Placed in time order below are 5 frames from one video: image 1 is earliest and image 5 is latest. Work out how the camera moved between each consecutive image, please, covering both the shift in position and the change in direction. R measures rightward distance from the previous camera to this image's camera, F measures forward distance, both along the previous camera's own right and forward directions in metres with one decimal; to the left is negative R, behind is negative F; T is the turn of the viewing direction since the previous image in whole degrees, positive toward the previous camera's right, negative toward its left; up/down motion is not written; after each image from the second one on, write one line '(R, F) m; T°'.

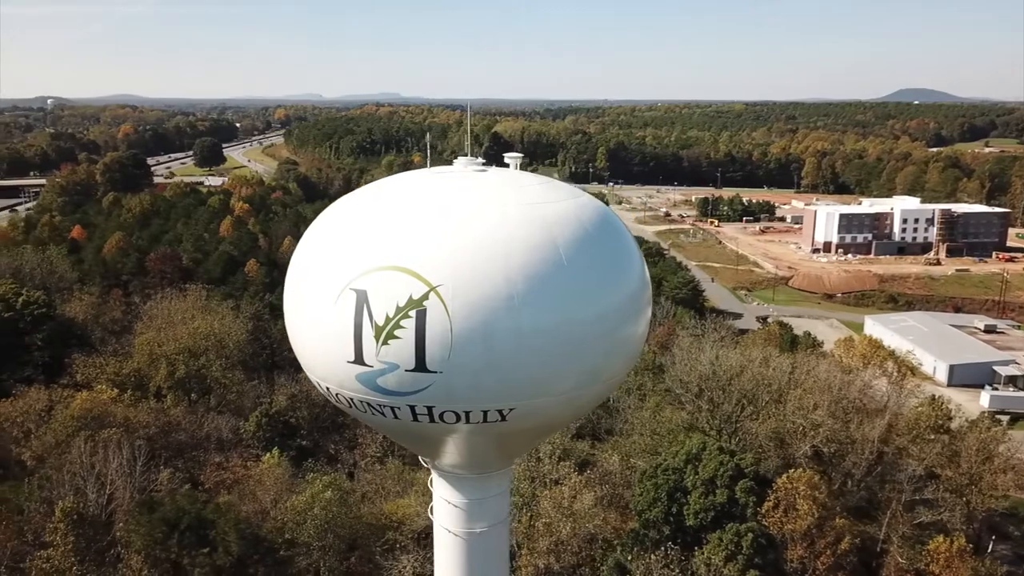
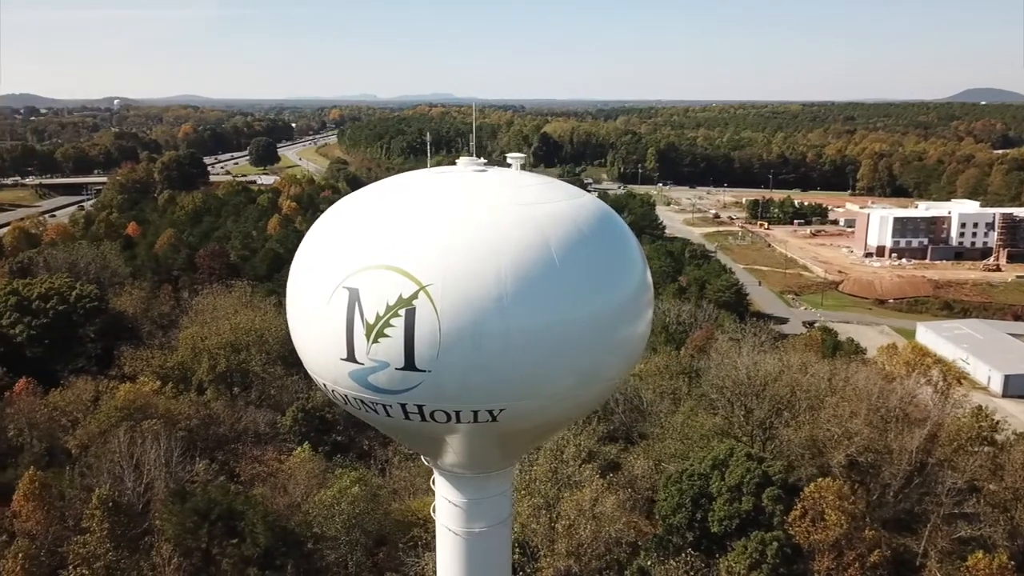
(+0.4, 0.0) m; -4°
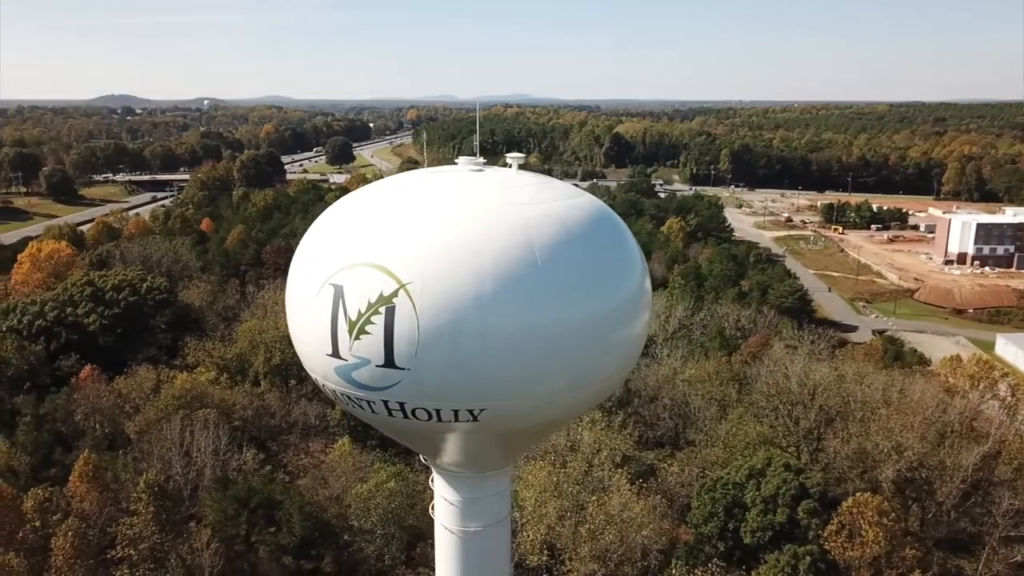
(+0.6, 0.0) m; -5°
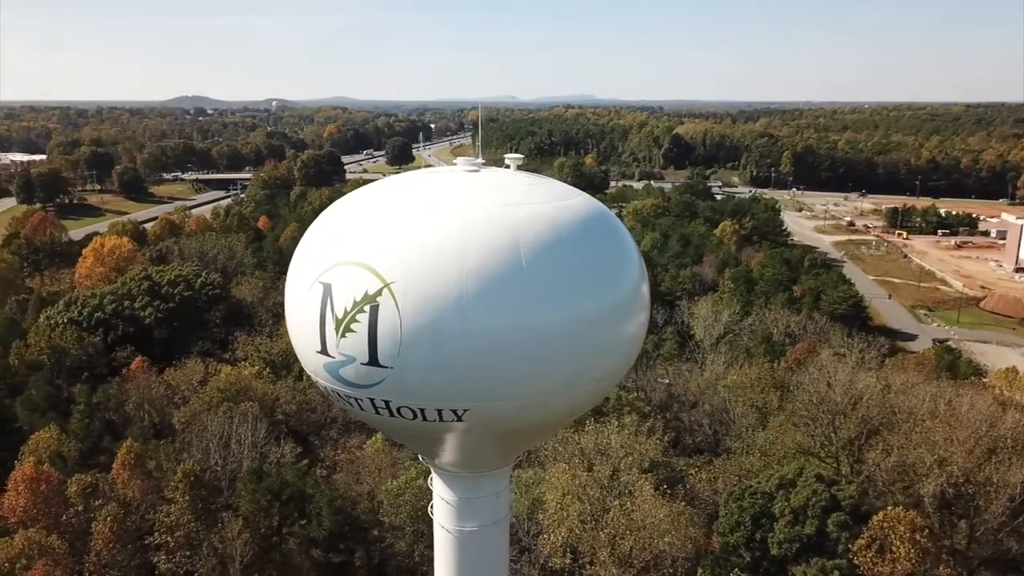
(+0.5, 0.0) m; -4°
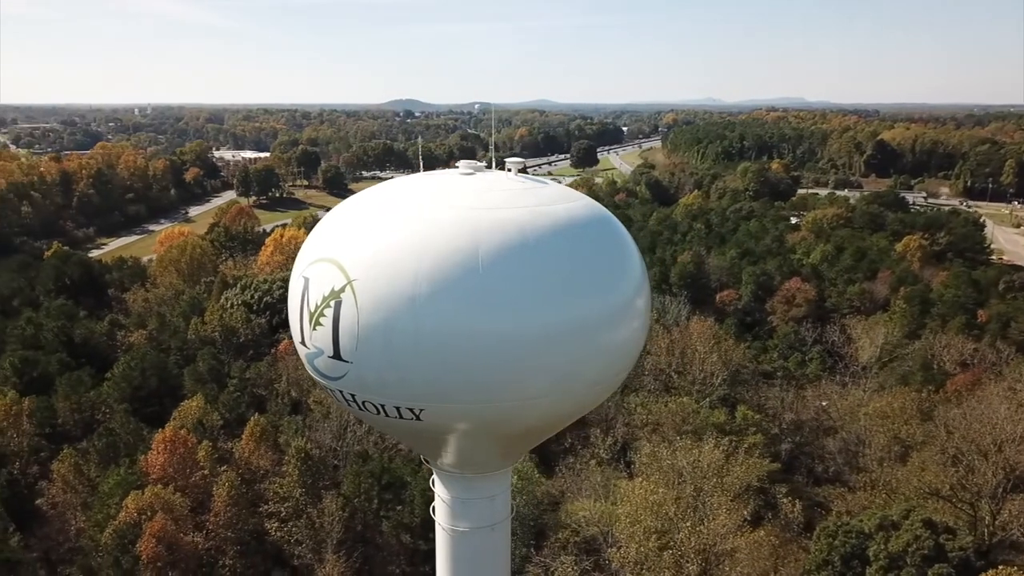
(+1.4, +0.2) m; -13°
